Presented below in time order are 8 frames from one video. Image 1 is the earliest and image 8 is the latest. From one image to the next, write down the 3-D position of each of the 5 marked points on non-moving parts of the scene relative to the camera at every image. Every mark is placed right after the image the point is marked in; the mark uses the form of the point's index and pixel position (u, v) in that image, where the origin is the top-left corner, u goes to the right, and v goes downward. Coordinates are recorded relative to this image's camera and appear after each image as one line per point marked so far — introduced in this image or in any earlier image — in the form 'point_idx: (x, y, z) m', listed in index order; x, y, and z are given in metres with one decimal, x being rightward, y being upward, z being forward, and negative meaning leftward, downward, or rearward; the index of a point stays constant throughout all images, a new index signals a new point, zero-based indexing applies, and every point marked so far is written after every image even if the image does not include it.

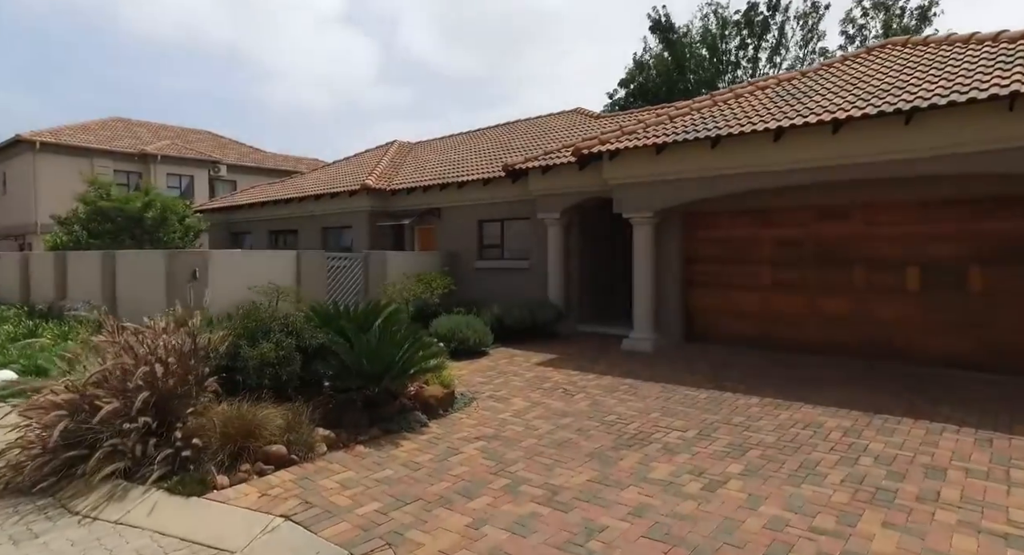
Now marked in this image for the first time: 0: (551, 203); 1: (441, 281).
0: (+1.0, +1.9, +15.8) m
1: (-1.9, -0.1, +16.4) m
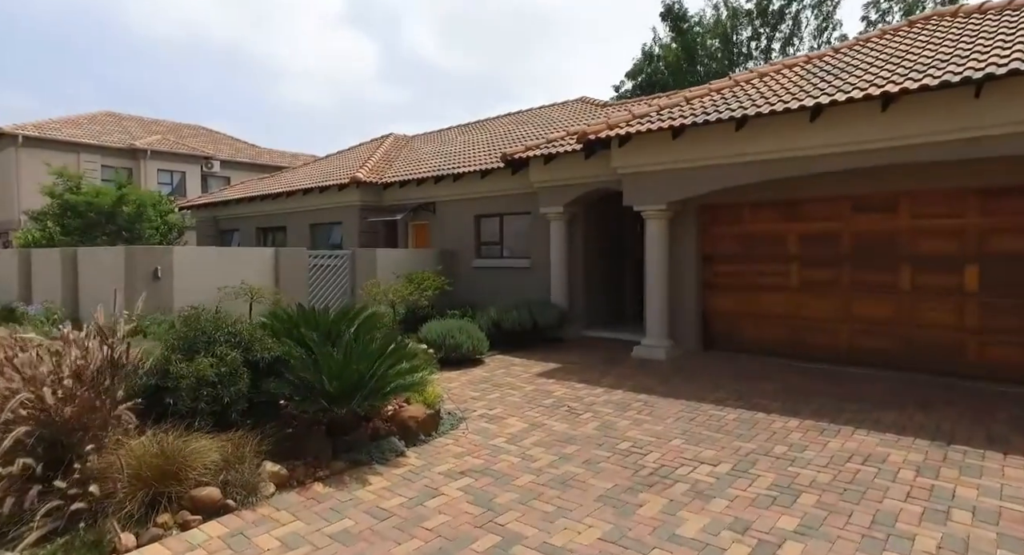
0: (+1.0, +1.9, +14.5) m
1: (-1.9, -0.1, +15.1) m
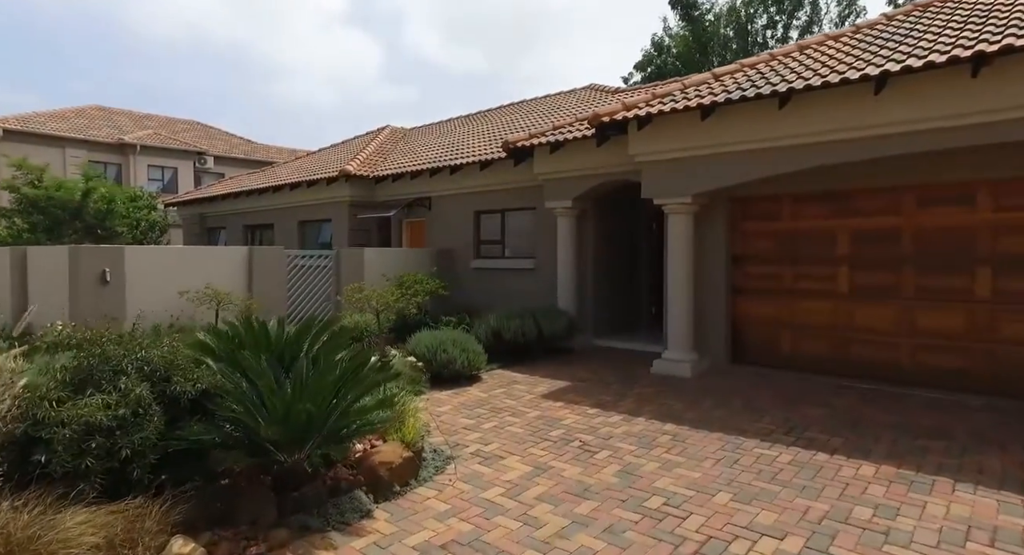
0: (+1.1, +1.9, +13.0) m
1: (-1.9, -0.2, +13.6) m
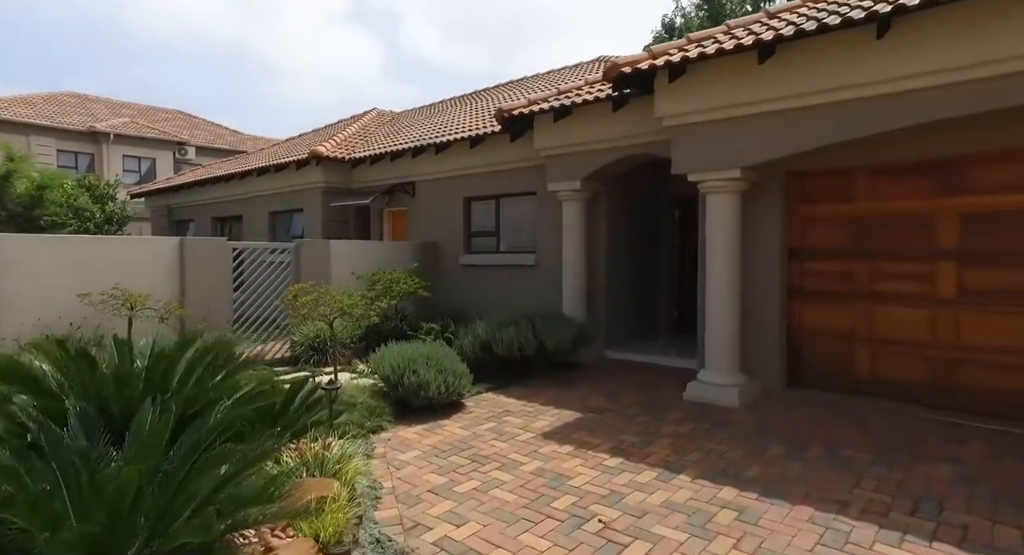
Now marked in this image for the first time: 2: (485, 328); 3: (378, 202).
0: (+1.0, +1.9, +10.6) m
1: (-2.0, -0.1, +11.3) m
2: (-0.4, -0.8, +9.3) m
3: (-3.3, +1.9, +15.3) m
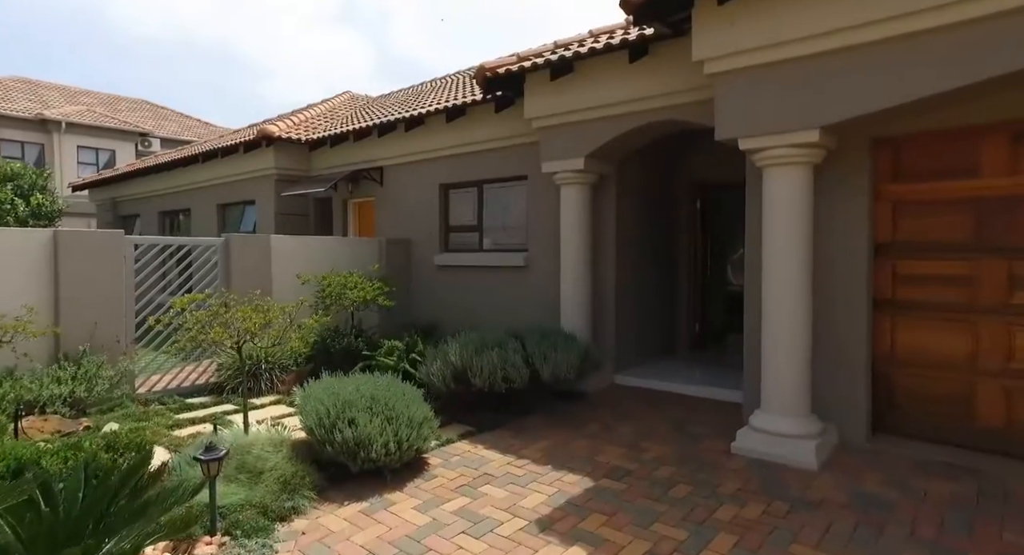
0: (+0.8, +1.8, +8.4) m
1: (-2.2, -0.2, +9.0) m
2: (-0.6, -0.9, +6.9) m
3: (-3.6, +1.8, +13.0) m
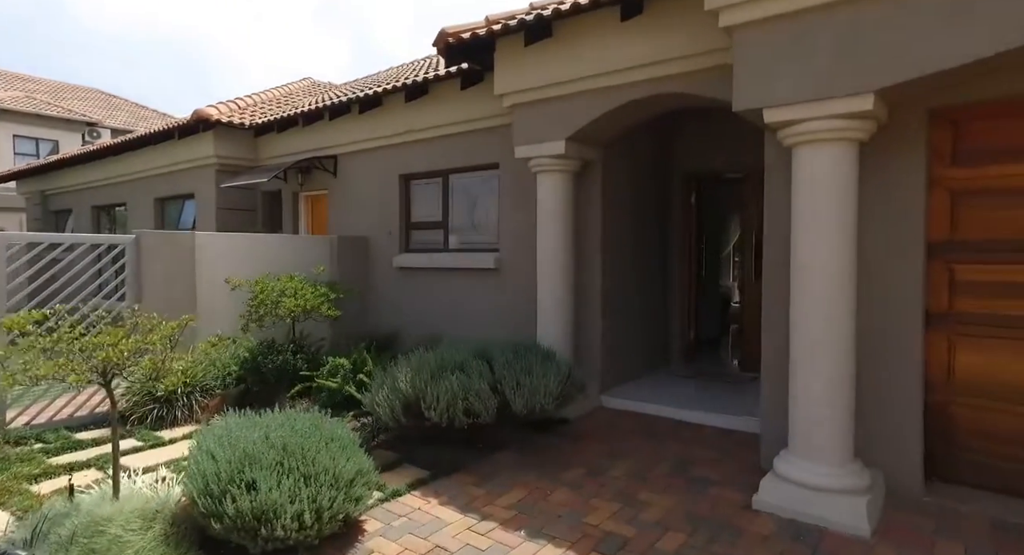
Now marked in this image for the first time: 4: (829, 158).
0: (+0.4, +1.8, +7.0) m
1: (-2.6, -0.2, +7.5) m
2: (-0.9, -0.9, +5.6) m
3: (-4.2, +1.8, +11.5) m
4: (+2.3, +0.9, +4.5) m
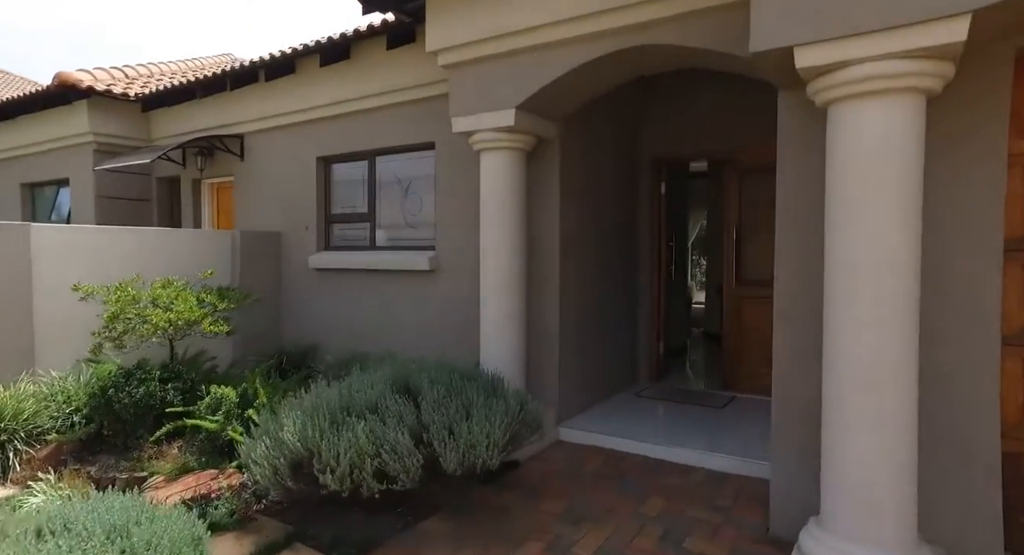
0: (-0.2, +1.7, +5.6) m
1: (-3.2, -0.3, +5.8) m
2: (-1.4, -1.0, +4.0) m
3: (-5.1, +1.7, +9.6) m
4: (+2.0, +0.8, +3.2) m
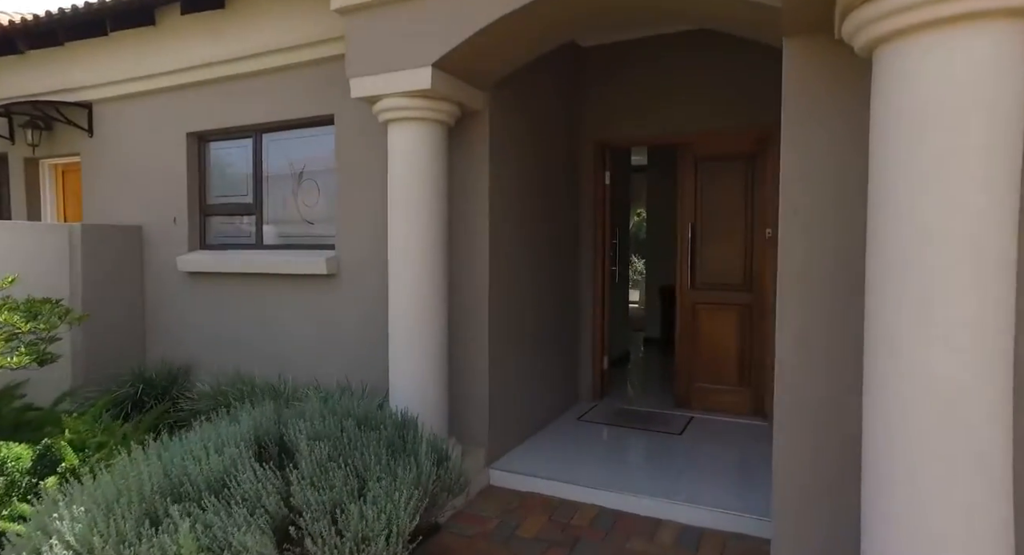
0: (-0.8, +1.7, +4.2) m
1: (-3.8, -0.4, +4.2) m
2: (-1.8, -1.0, +2.6) m
3: (-6.1, +1.7, +7.7) m
4: (+1.6, +0.8, +2.2) m
